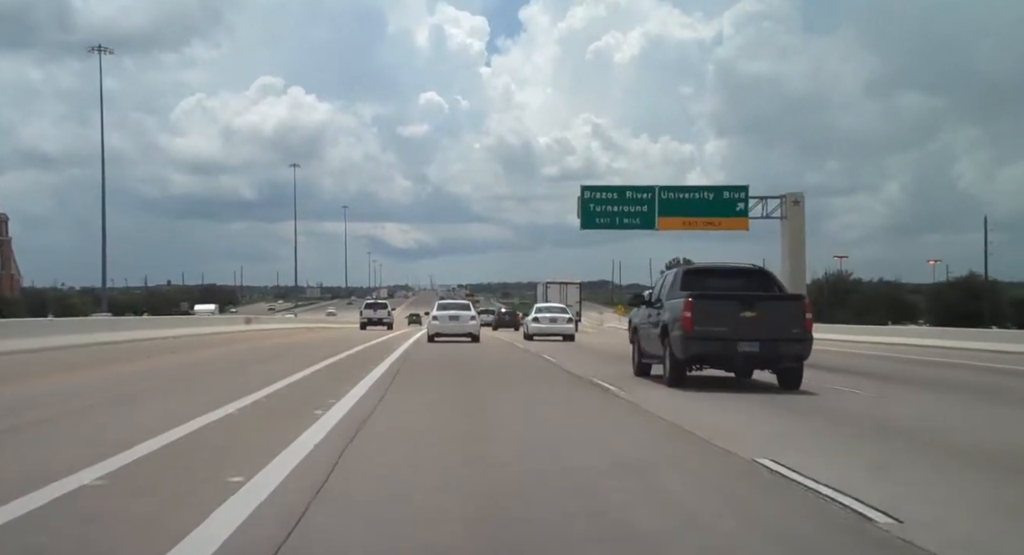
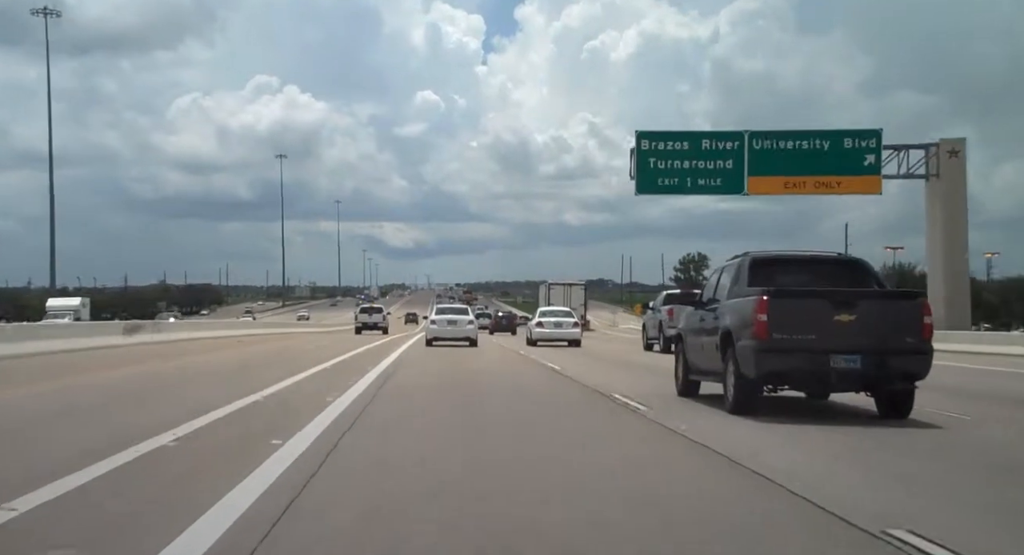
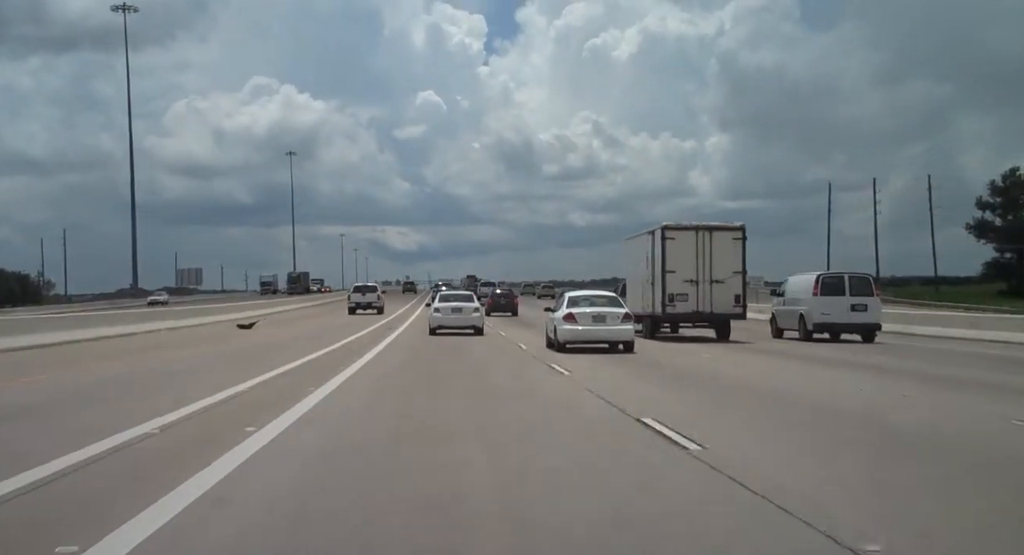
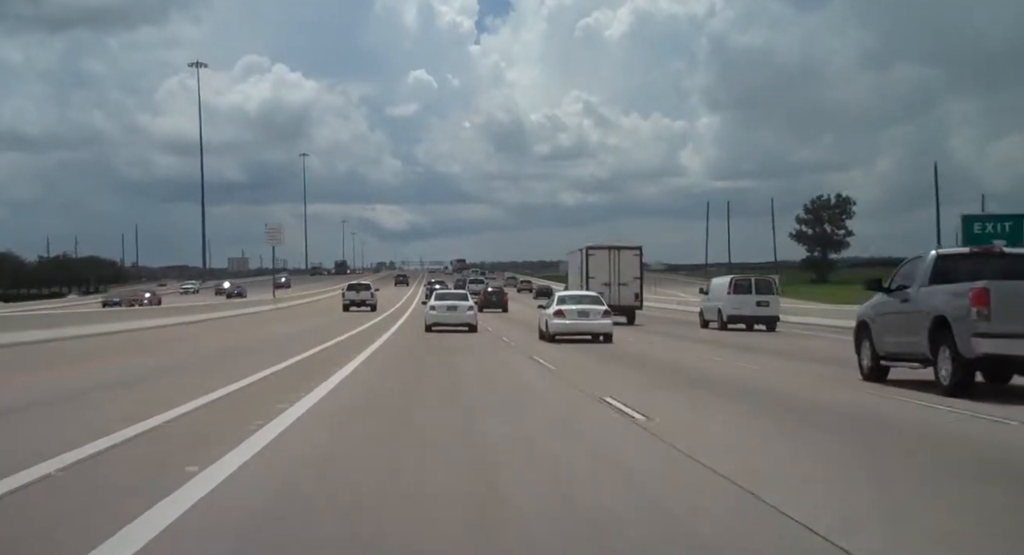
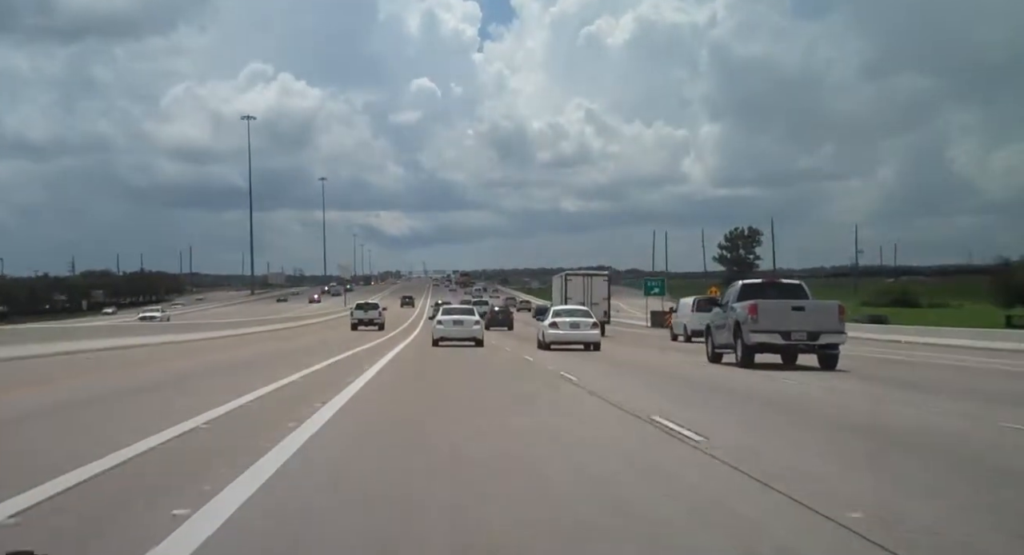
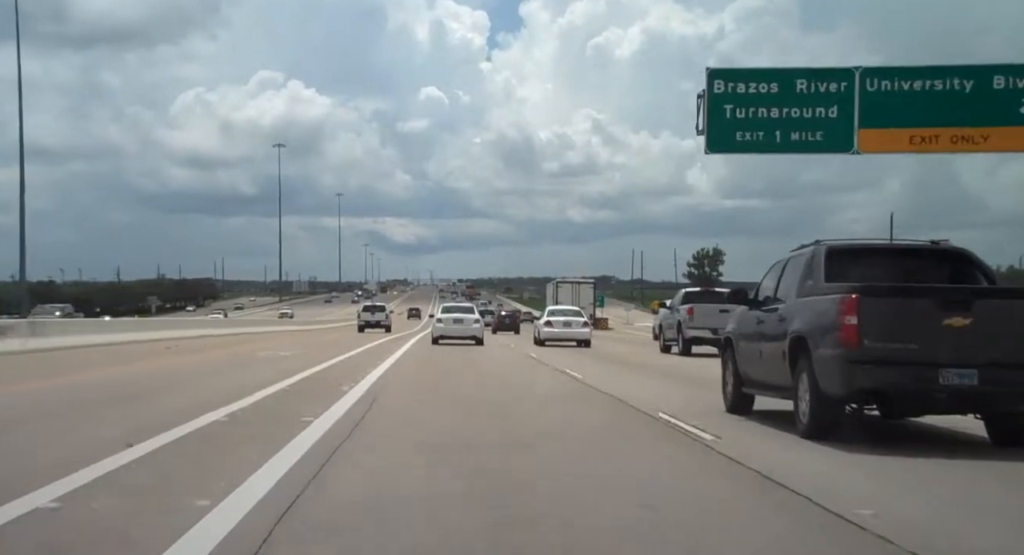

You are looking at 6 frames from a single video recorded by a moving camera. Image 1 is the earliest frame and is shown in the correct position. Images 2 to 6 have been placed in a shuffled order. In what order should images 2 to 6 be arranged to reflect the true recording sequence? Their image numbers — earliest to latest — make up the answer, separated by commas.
2, 6, 5, 4, 3
